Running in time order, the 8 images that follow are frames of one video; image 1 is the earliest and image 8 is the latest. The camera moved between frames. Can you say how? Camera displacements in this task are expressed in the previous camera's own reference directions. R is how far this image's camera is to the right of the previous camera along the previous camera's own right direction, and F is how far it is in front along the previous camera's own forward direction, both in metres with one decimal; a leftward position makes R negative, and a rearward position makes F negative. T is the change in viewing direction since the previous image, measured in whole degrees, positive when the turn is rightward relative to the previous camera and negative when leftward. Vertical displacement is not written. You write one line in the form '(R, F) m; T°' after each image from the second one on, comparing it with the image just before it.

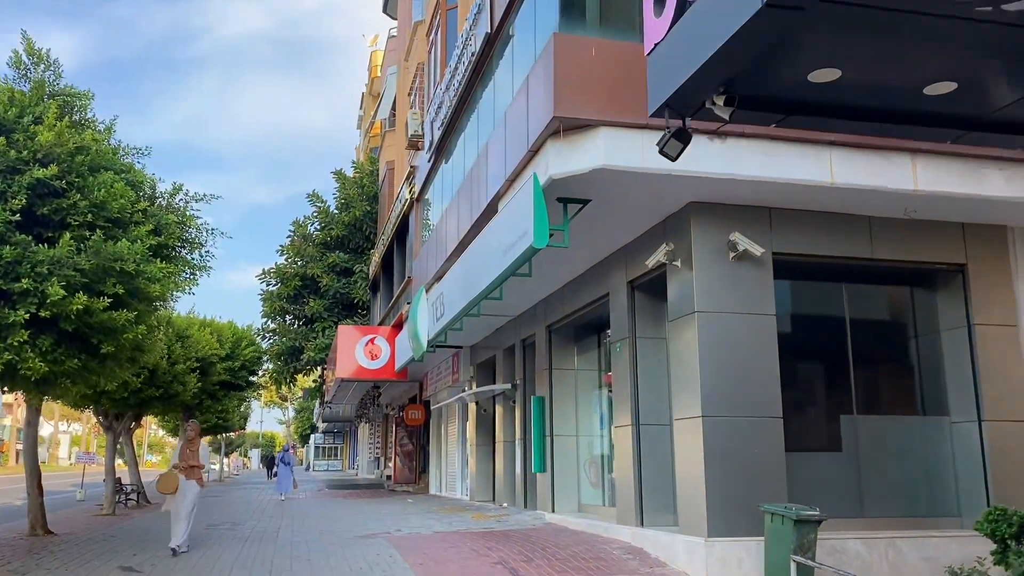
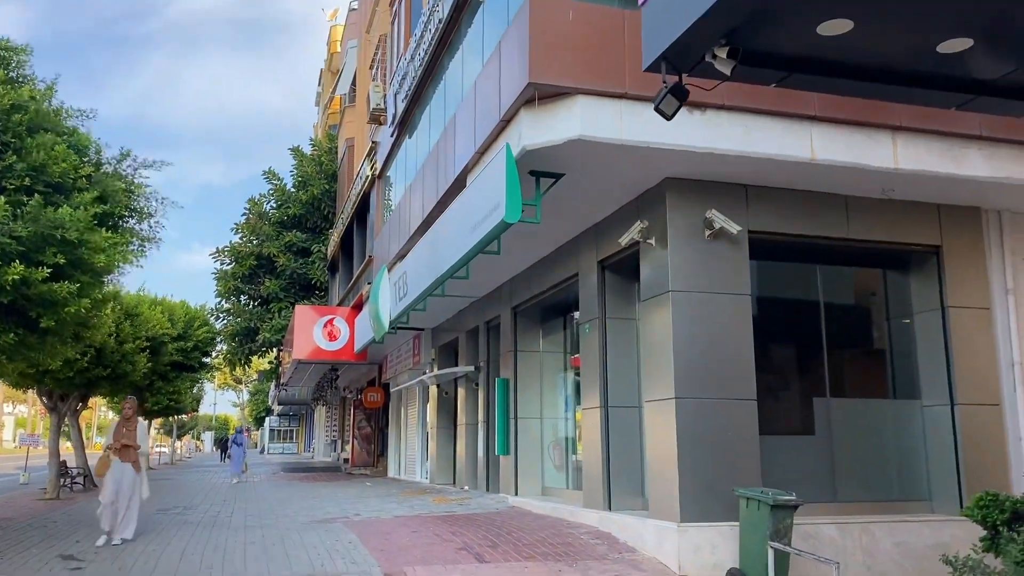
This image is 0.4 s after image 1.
(-0.1, +0.4) m; +3°
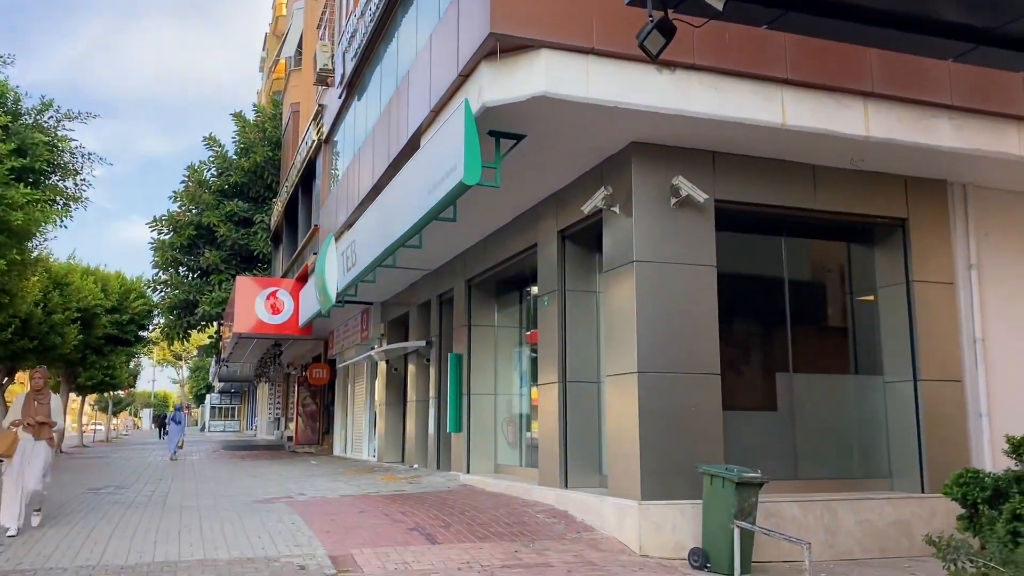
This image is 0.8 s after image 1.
(-0.1, +0.5) m; +4°
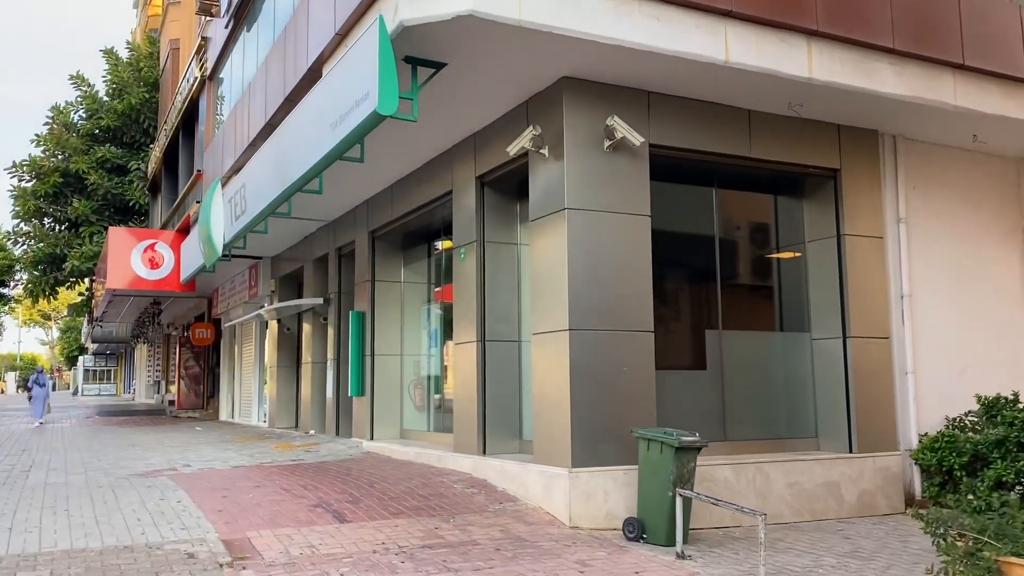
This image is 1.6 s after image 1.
(-0.2, +0.9) m; +7°
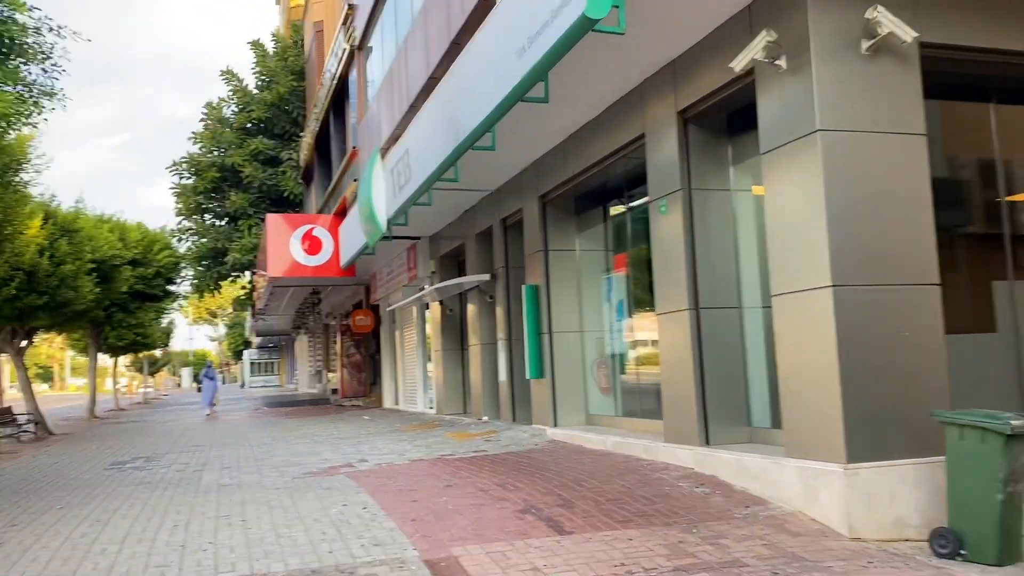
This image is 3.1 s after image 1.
(-0.7, +1.4) m; -9°
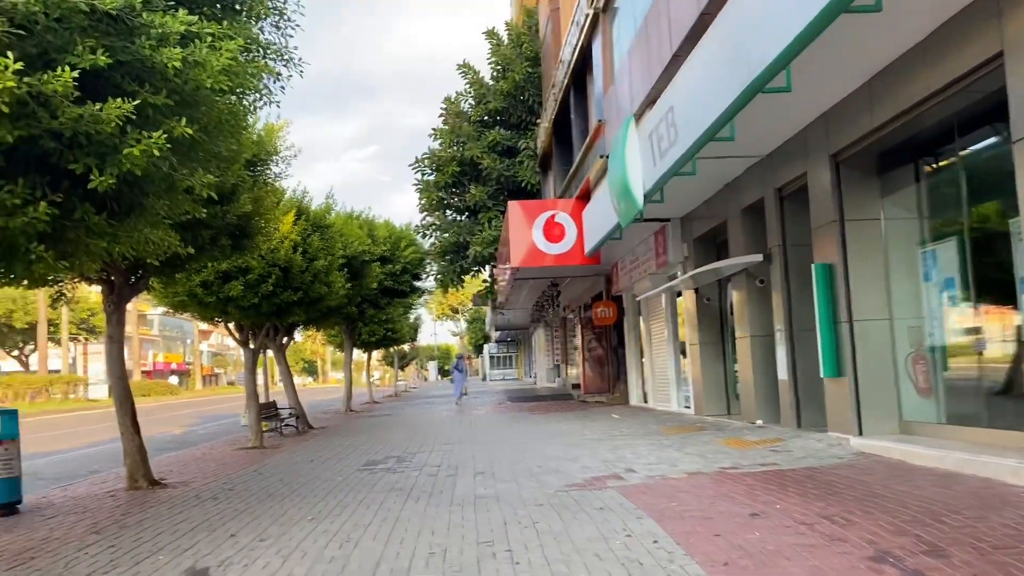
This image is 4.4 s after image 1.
(-0.6, +1.4) m; -15°
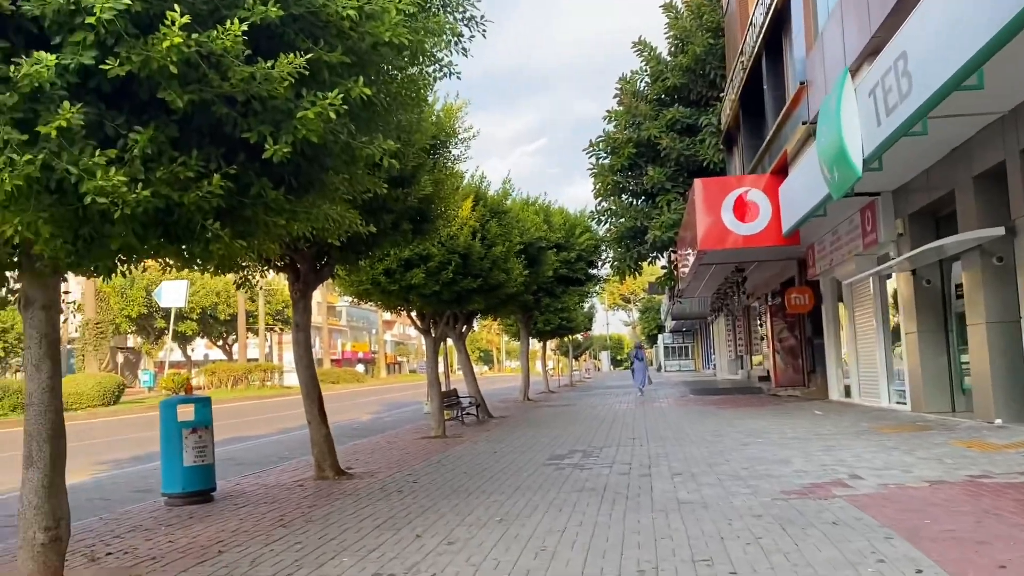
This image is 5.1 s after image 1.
(-0.3, +0.7) m; -11°
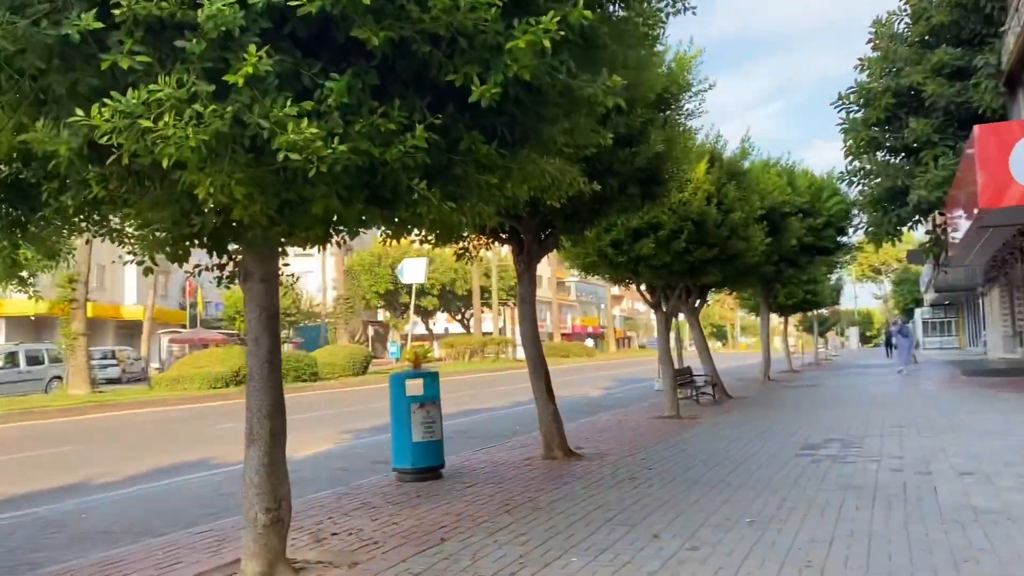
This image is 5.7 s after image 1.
(-0.1, +0.7) m; -15°
